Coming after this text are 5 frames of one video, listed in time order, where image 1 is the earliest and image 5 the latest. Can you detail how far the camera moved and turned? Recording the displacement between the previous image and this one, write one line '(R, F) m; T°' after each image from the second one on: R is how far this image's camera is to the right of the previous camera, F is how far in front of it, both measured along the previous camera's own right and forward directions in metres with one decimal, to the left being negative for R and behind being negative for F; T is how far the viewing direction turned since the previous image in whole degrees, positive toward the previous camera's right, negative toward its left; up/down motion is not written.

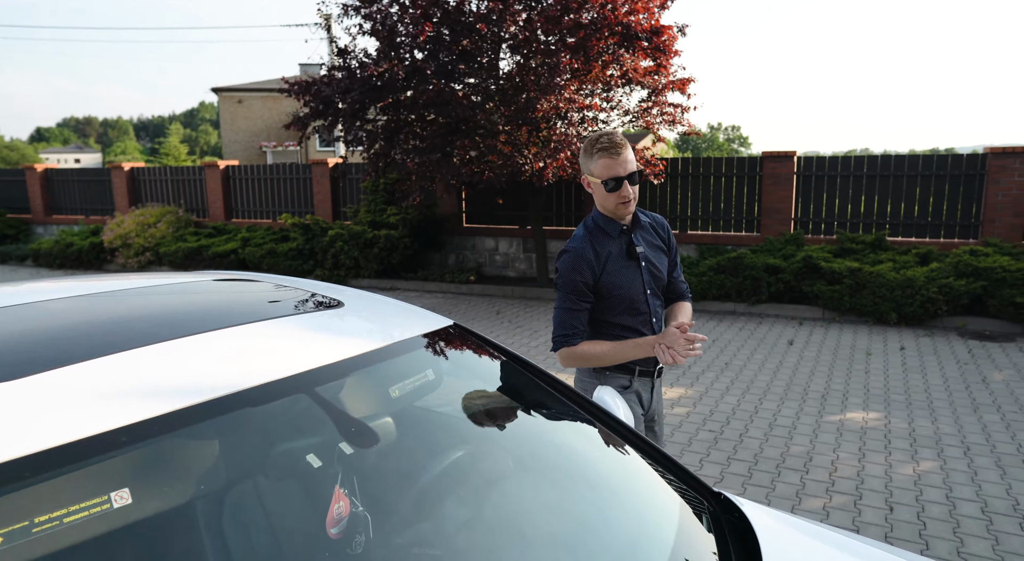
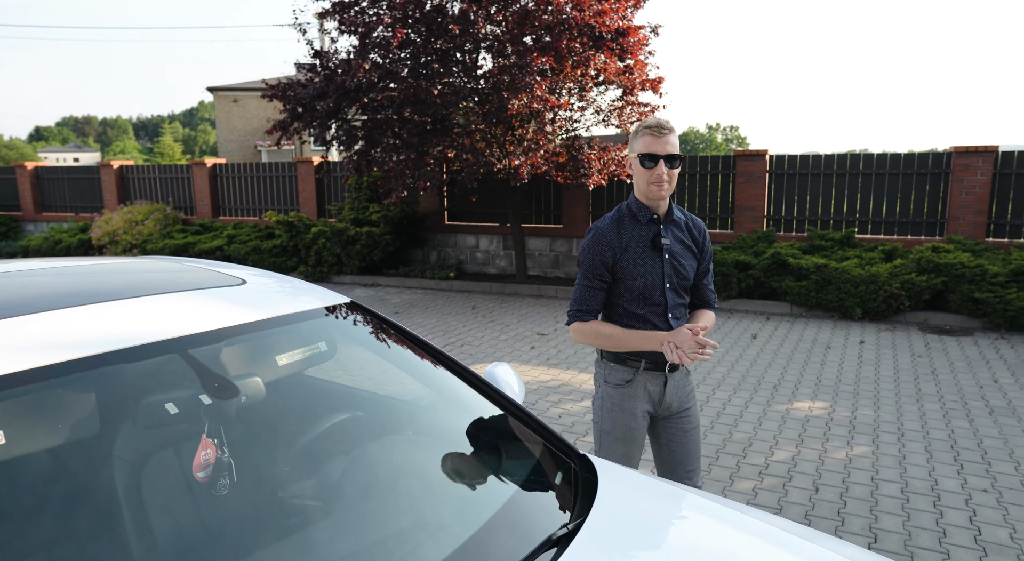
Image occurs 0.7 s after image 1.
(+0.3, -0.2) m; 0°
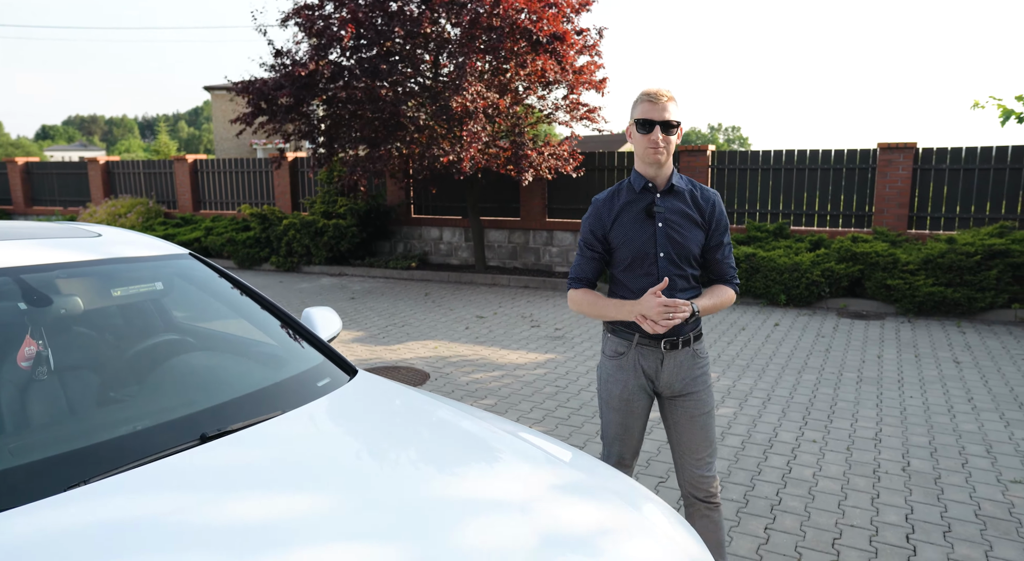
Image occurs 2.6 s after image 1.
(+0.8, -0.5) m; 0°
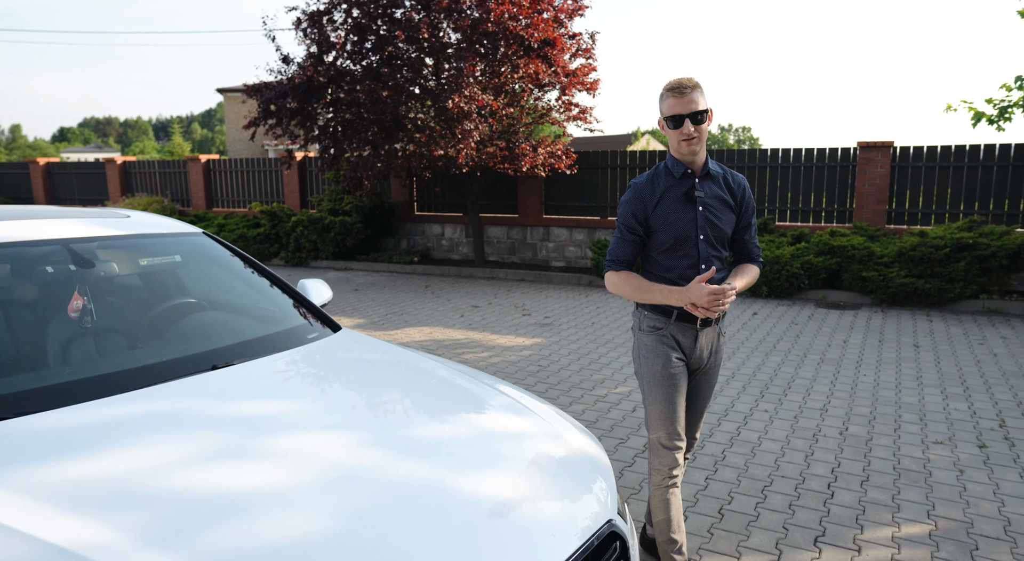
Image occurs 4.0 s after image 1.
(+0.2, -0.5) m; -1°
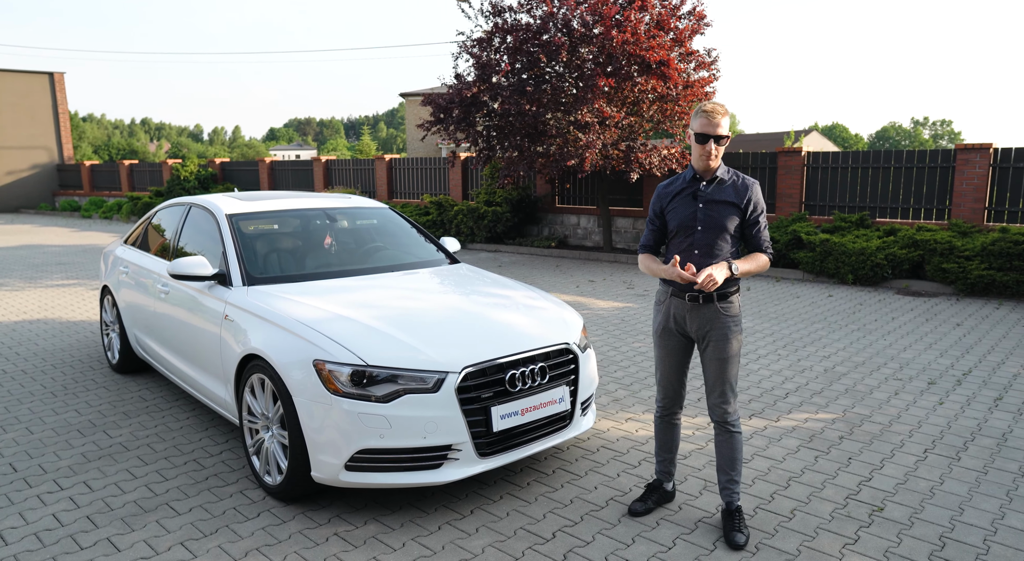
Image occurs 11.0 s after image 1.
(+0.8, -1.9) m; -14°
